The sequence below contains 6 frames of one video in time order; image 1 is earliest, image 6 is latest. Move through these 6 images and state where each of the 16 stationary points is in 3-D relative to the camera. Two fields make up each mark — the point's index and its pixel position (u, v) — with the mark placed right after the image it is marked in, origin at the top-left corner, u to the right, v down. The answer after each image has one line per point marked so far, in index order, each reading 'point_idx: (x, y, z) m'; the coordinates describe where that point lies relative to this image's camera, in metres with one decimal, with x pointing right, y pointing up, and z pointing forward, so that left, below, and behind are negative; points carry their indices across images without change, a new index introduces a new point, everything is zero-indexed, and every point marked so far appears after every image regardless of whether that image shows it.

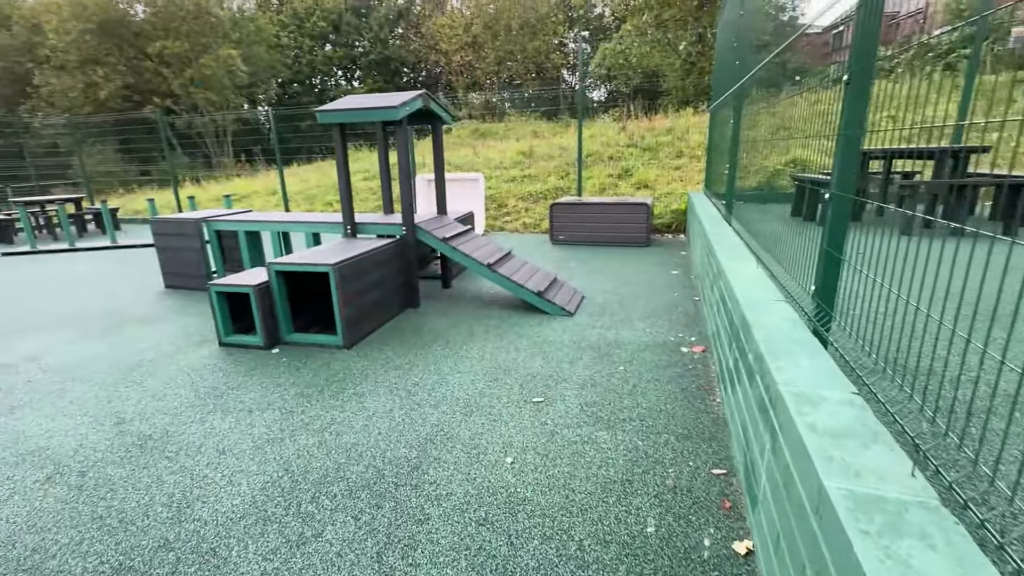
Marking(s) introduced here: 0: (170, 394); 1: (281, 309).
0: (-1.8, -0.6, +2.5) m
1: (-1.5, -0.1, +3.0) m
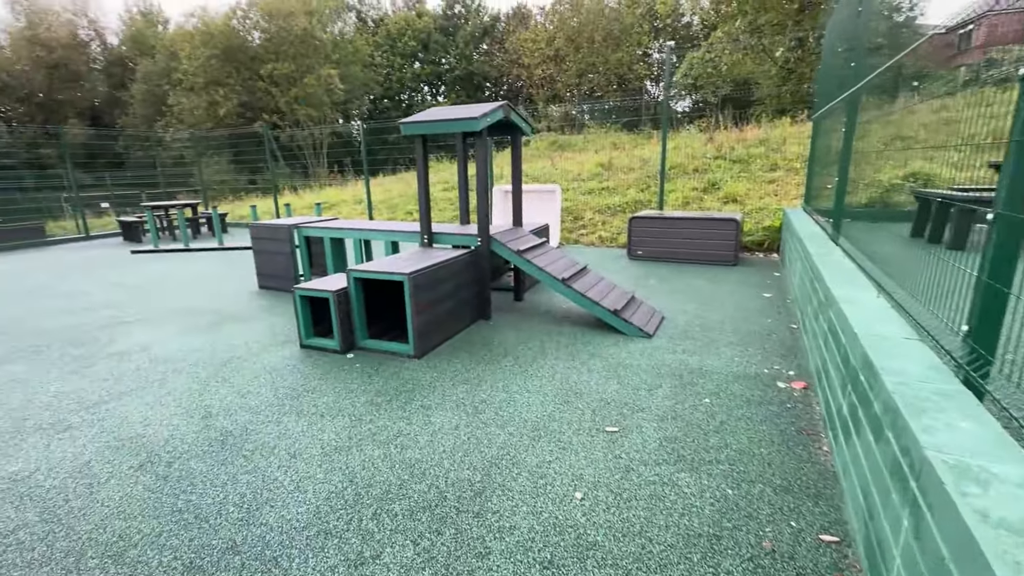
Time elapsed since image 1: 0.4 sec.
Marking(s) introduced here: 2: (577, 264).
0: (-1.4, -0.6, +2.6) m
1: (-1.0, -0.2, +3.1) m
2: (+0.5, +0.2, +3.9) m
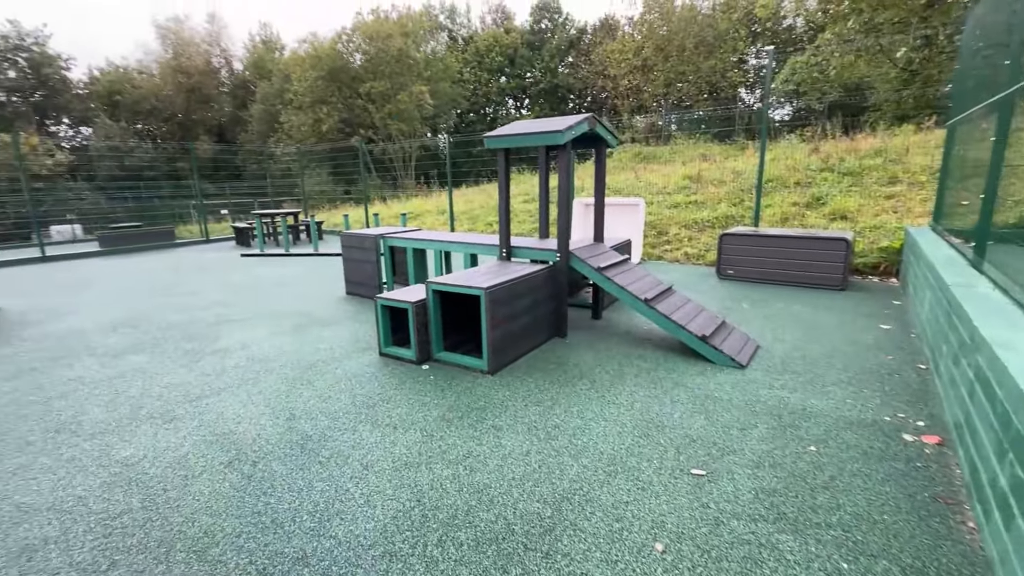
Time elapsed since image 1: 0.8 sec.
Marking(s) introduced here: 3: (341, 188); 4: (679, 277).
0: (-1.0, -0.6, +2.7) m
1: (-0.5, -0.3, +3.1) m
2: (+1.1, 0.0, +3.6) m
3: (-4.8, +2.8, +13.1) m
4: (+2.0, +0.1, +5.6) m
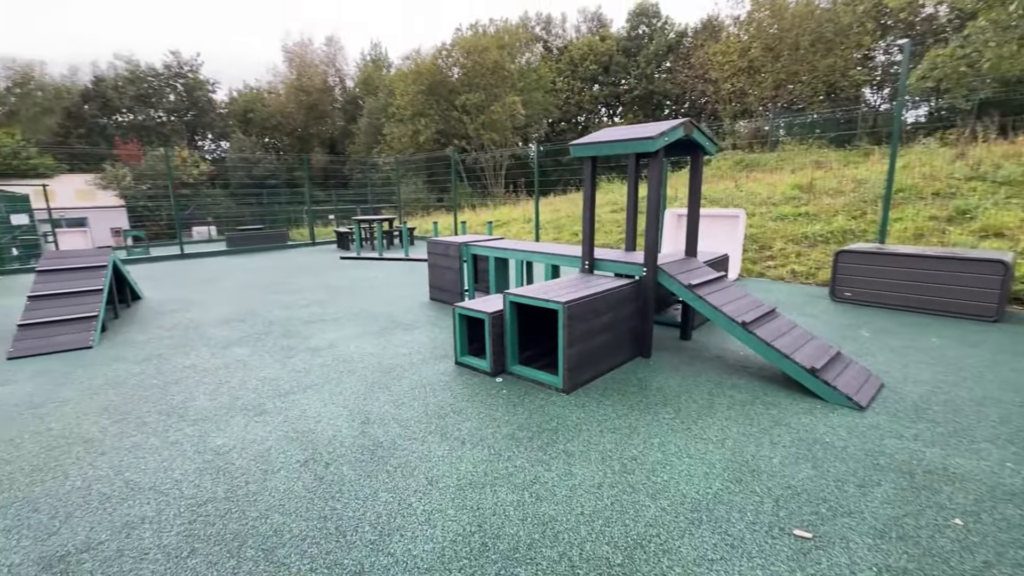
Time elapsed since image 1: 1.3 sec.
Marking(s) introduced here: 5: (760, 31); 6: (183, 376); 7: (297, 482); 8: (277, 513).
0: (-0.6, -0.7, +2.7) m
1: (0.0, -0.3, +3.0) m
2: (+1.7, -0.1, +3.2) m
3: (-2.3, +2.7, +13.6) m
4: (+2.9, -0.1, +5.1) m
5: (+8.2, +8.5, +15.5) m
6: (-2.3, -0.6, +3.2) m
7: (-0.9, -0.8, +2.0) m
8: (-0.9, -0.9, +1.8) m
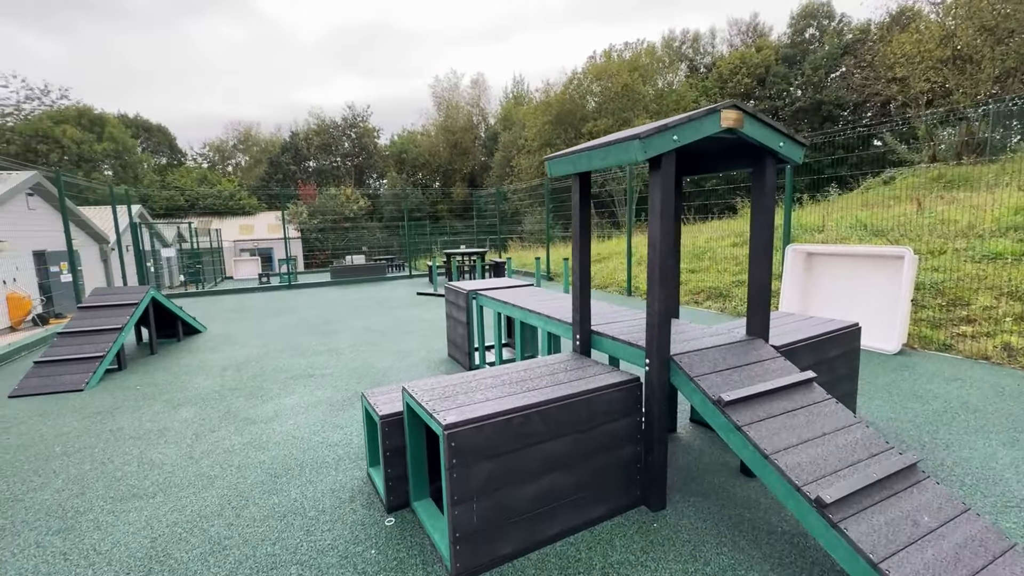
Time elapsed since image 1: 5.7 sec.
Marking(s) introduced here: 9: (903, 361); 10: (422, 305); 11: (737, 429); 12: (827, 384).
0: (-1.1, -1.0, +1.8) m
1: (-0.4, -0.7, +2.0) m
2: (+1.3, -0.6, +1.6) m
3: (+0.7, +1.7, +12.9) m
4: (+3.0, -0.7, +3.0) m
5: (+11.5, +7.0, +11.8) m
6: (-2.5, -0.9, +2.8) m
7: (-1.6, -1.1, +1.2) m
8: (-1.7, -1.1, +1.0) m
9: (+3.2, -0.6, +3.8) m
10: (-1.4, -0.3, +7.3) m
11: (+0.8, -0.5, +1.6) m
12: (+1.8, -0.5, +2.6) m
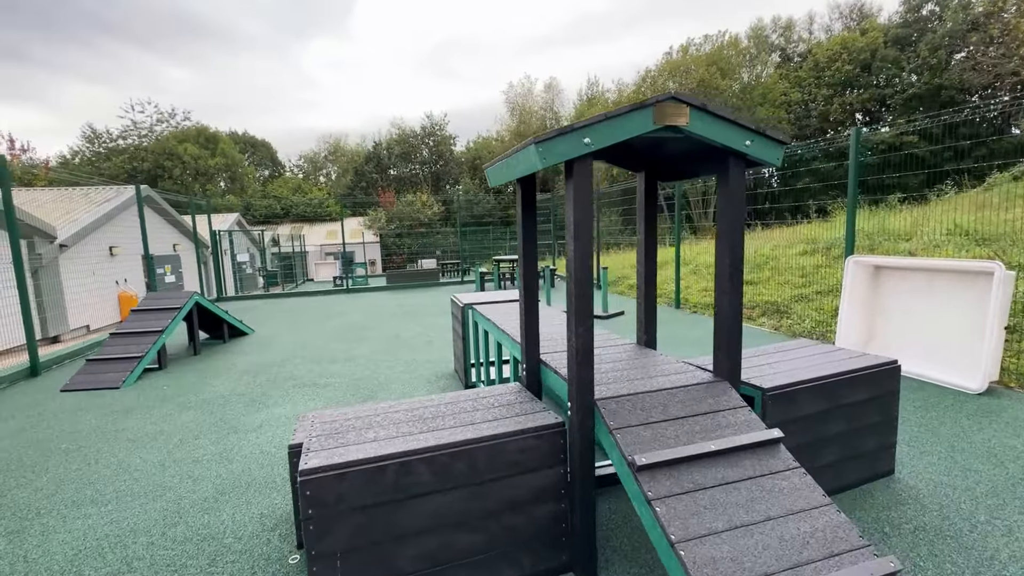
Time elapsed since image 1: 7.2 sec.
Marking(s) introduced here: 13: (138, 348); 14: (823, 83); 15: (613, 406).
0: (-1.5, -1.1, +1.8) m
1: (-0.7, -0.8, +1.8) m
2: (+0.9, -0.7, +1.2) m
3: (+2.2, +1.5, +12.4) m
4: (+2.8, -0.8, +2.3) m
5: (+12.8, +6.7, +9.6) m
6: (-2.7, -1.0, +3.0) m
7: (-2.0, -1.2, +1.3) m
8: (-2.1, -1.2, +1.1) m
9: (+3.1, -0.8, +3.1) m
10: (-0.8, -0.4, +7.2) m
11: (+0.4, -0.6, +1.3) m
12: (+1.5, -0.7, +2.1) m
13: (-3.6, -0.6, +4.5) m
14: (+13.0, +8.9, +20.2) m
15: (+0.4, -0.4, +1.6) m
